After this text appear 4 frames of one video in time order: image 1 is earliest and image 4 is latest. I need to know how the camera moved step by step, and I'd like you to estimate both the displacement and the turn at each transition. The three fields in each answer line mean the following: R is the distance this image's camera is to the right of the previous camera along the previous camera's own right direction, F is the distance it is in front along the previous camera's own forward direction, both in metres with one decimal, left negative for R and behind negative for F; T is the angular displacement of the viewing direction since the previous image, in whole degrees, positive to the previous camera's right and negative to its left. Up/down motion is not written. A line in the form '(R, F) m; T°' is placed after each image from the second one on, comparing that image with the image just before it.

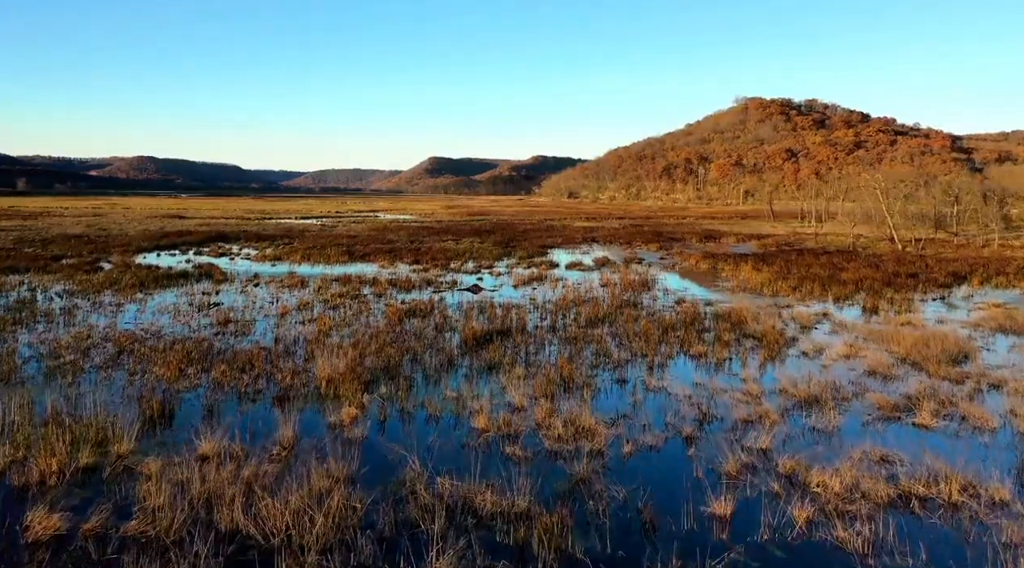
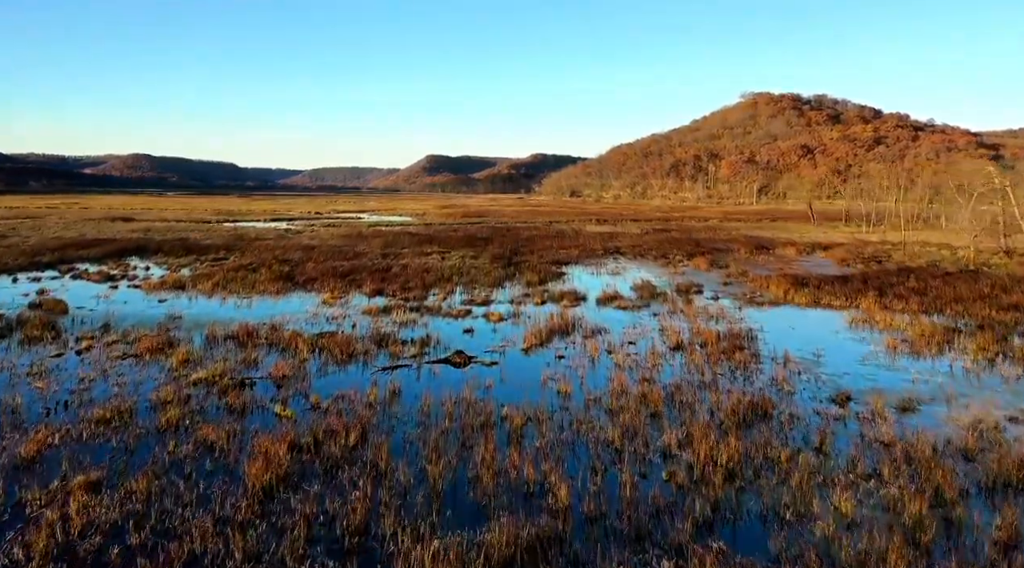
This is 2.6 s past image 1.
(-0.2, +9.3) m; 0°
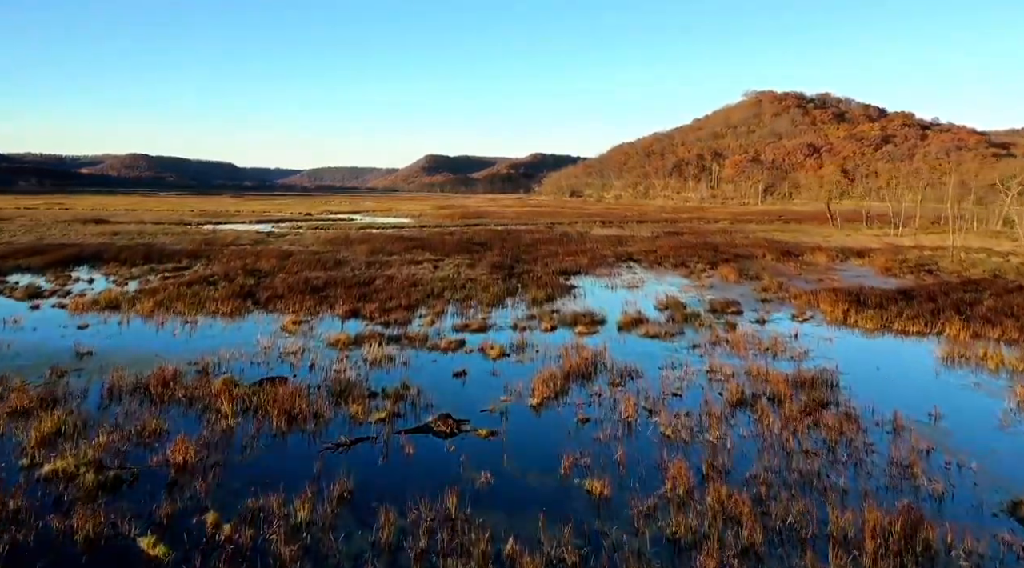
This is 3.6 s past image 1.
(-0.1, +3.7) m; 0°
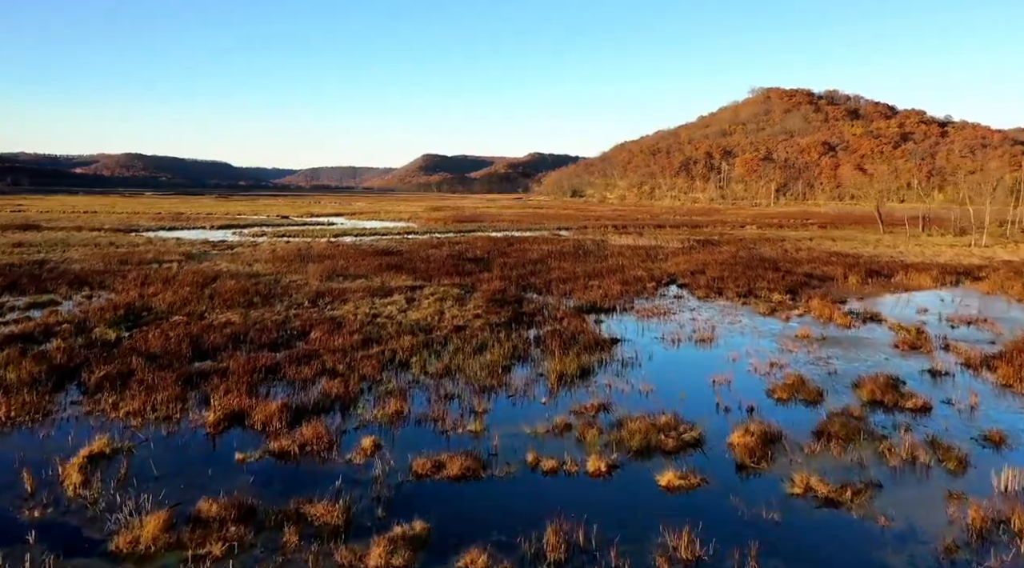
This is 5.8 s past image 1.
(-0.2, +8.2) m; 0°
